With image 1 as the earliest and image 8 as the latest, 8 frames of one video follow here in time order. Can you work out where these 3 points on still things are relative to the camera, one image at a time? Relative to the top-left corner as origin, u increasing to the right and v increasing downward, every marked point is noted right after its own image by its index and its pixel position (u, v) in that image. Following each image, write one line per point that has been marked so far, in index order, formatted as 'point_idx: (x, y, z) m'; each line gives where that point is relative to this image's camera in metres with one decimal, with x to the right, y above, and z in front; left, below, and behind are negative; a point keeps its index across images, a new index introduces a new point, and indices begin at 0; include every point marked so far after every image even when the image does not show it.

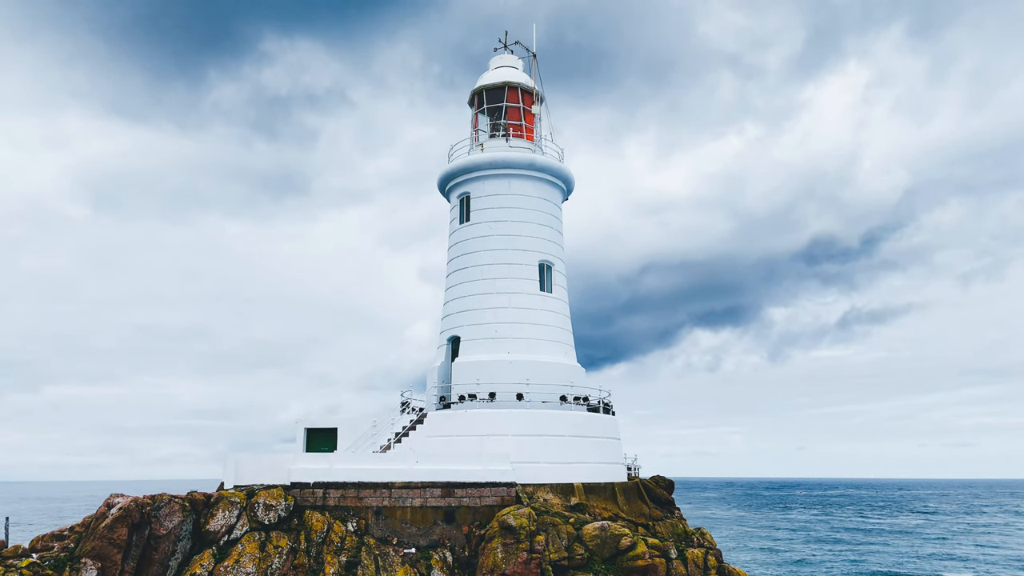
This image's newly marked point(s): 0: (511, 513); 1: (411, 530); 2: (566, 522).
0: (0.0, -5.4, +16.1) m
1: (-2.6, -5.9, +16.3) m
2: (+1.5, -5.8, +16.8) m
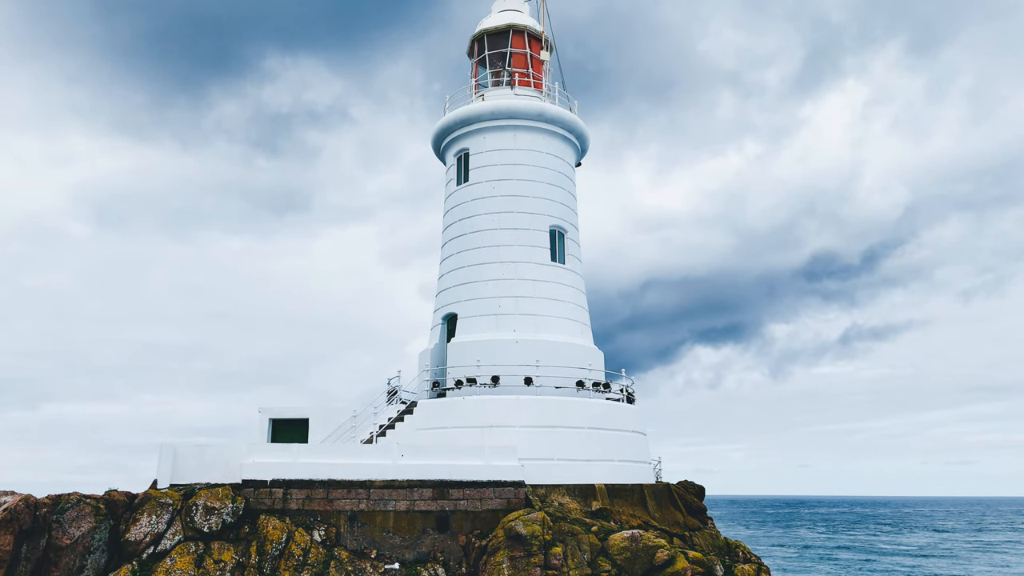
0: (+0.2, -4.8, +13.8) m
1: (-2.5, -5.3, +14.1) m
2: (+1.6, -5.3, +14.6) m
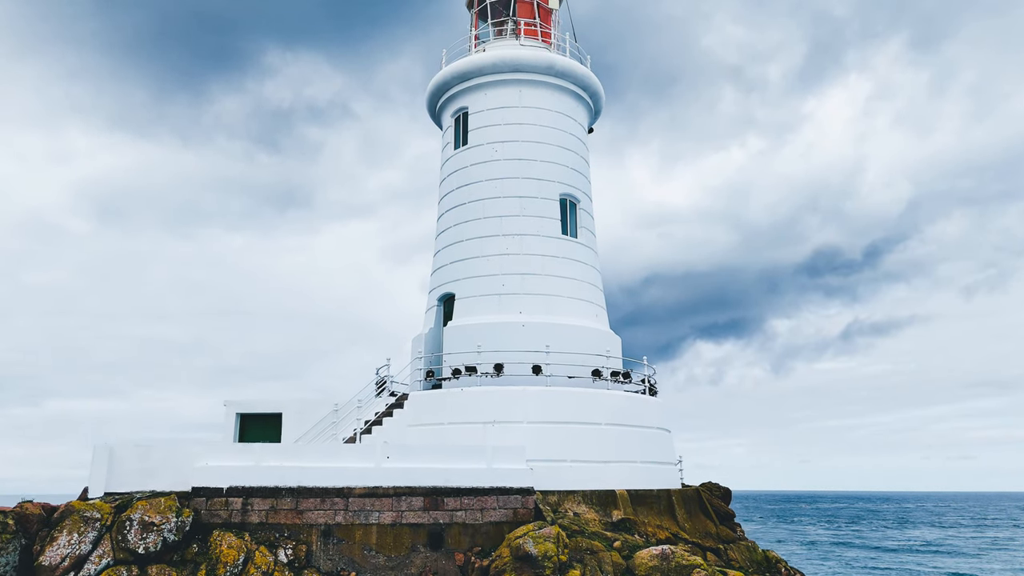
0: (+0.3, -4.5, +12.3) m
1: (-2.4, -5.0, +12.6) m
2: (+1.7, -4.9, +13.1) m
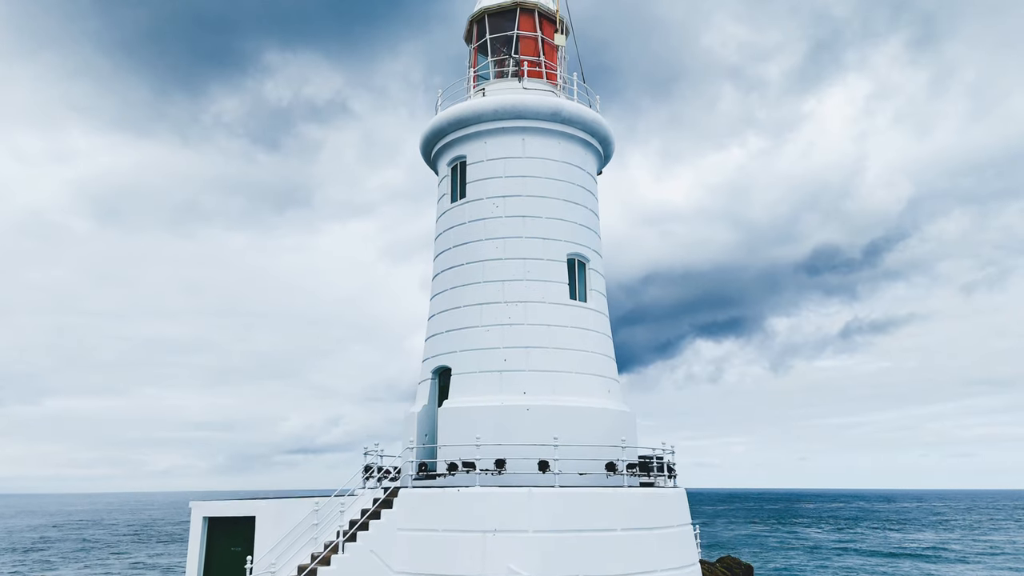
0: (+0.3, -5.5, +11.3) m
1: (-2.3, -6.0, +11.5) m
2: (+1.8, -6.0, +12.0) m
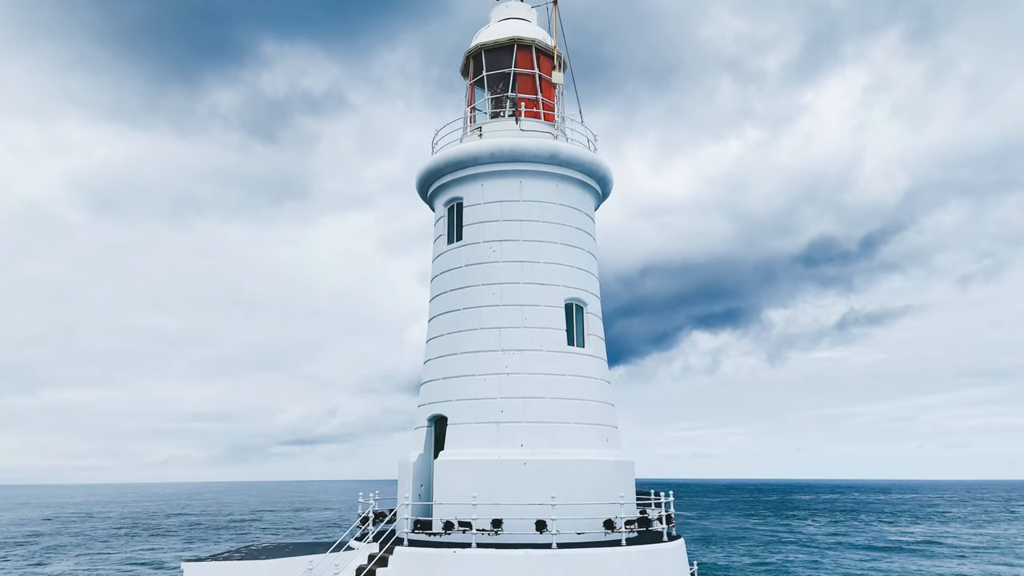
0: (+0.2, -6.2, +11.2) m
1: (-2.4, -6.7, +11.5) m
2: (+1.7, -6.6, +12.0) m
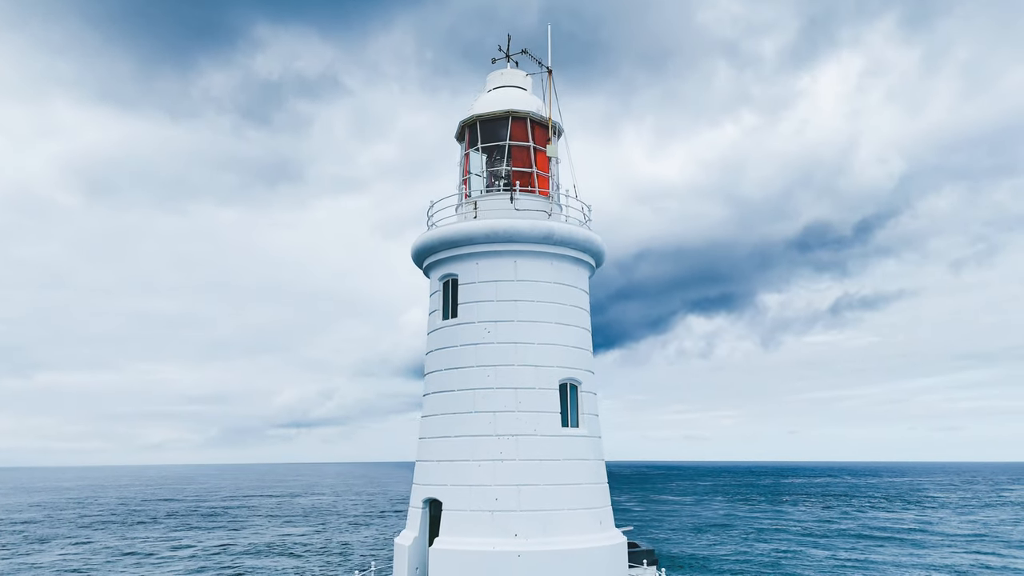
0: (+0.1, -7.3, +11.3) m
1: (-2.5, -7.8, +11.6) m
2: (+1.6, -7.8, +12.1) m
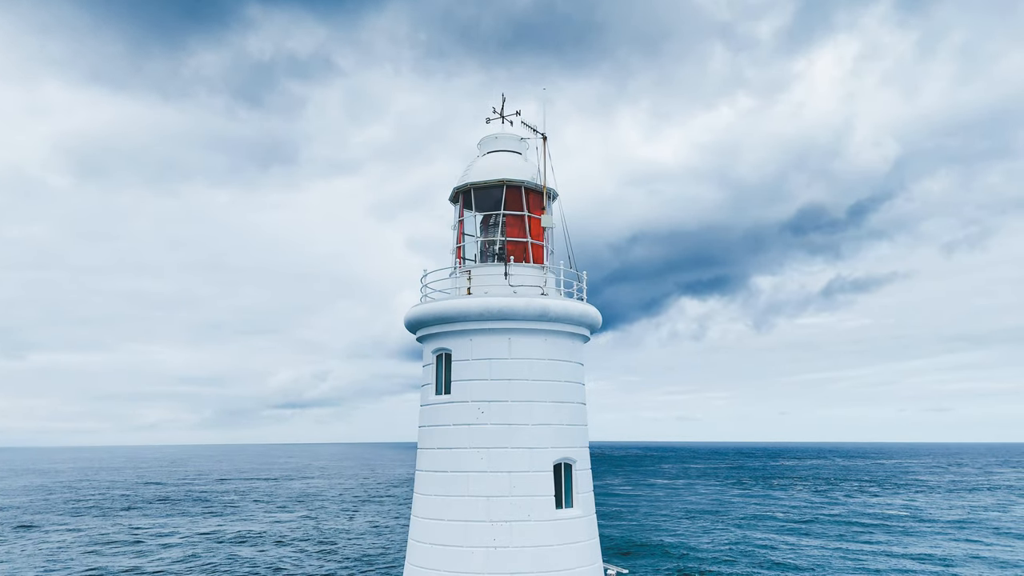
0: (0.0, -8.4, +11.3) m
1: (-2.6, -8.9, +11.6) m
2: (+1.5, -8.8, +12.1) m
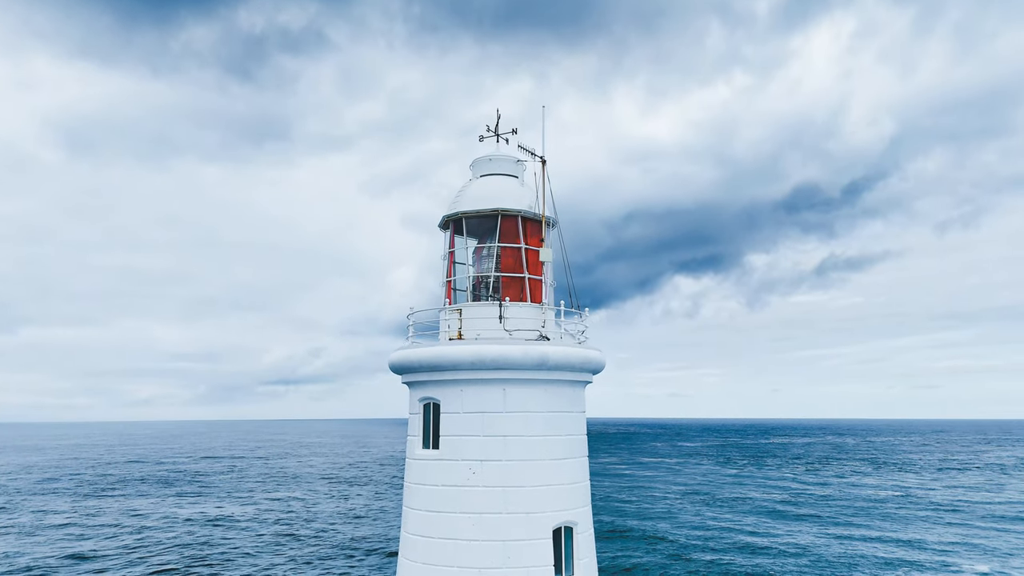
0: (-0.1, -9.0, +10.8) m
1: (-2.7, -9.5, +11.0) m
2: (+1.4, -9.4, +11.6) m
